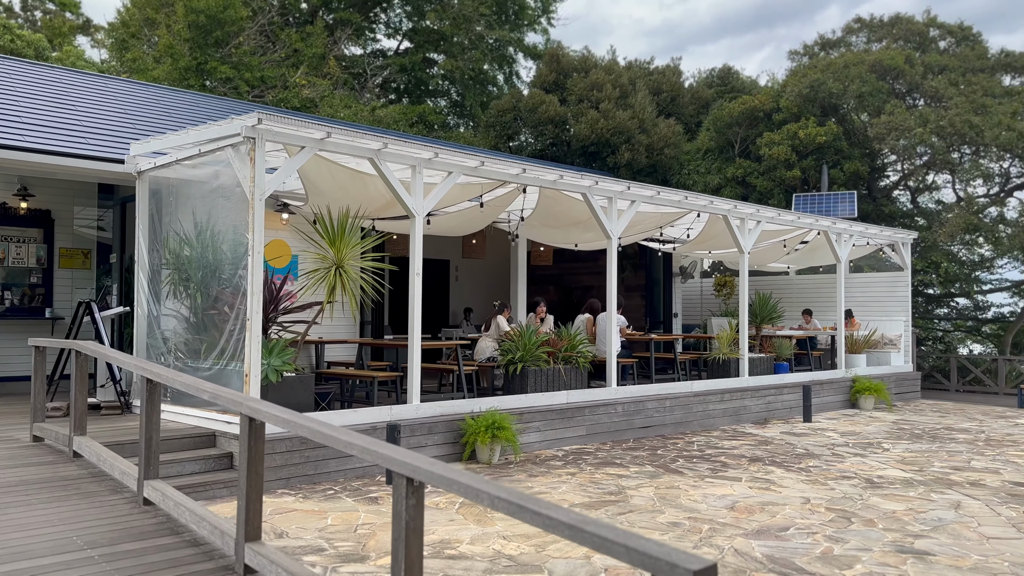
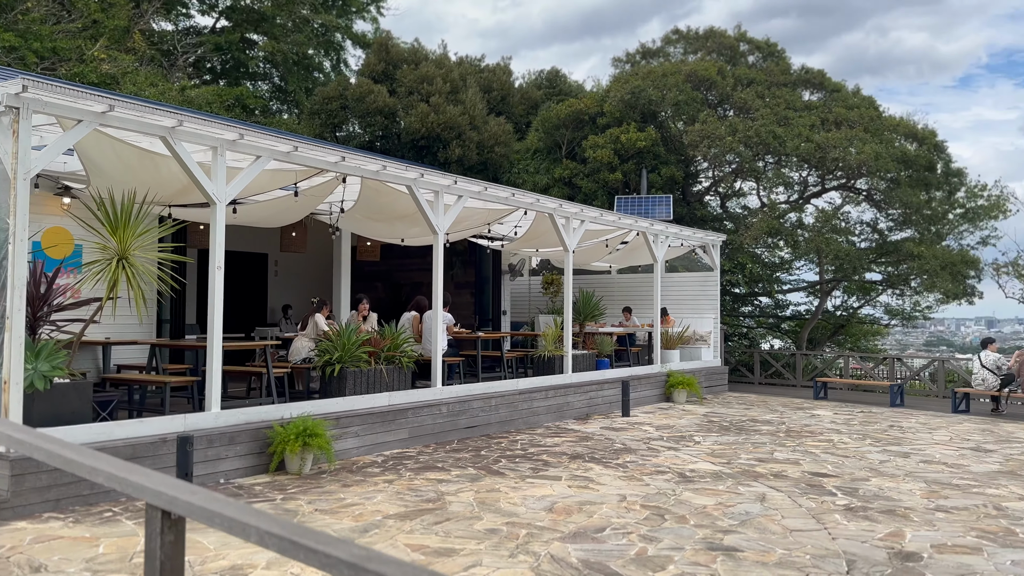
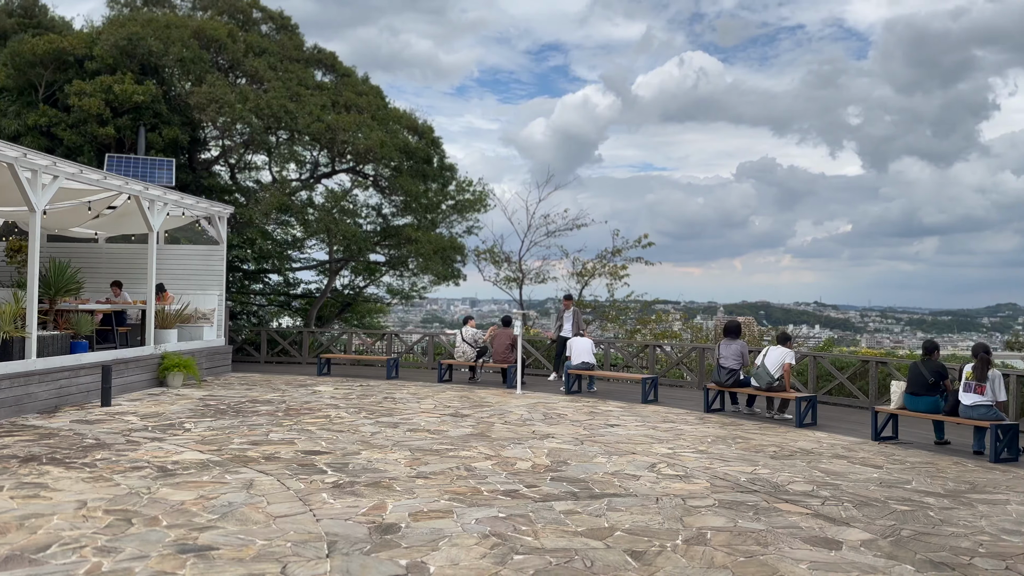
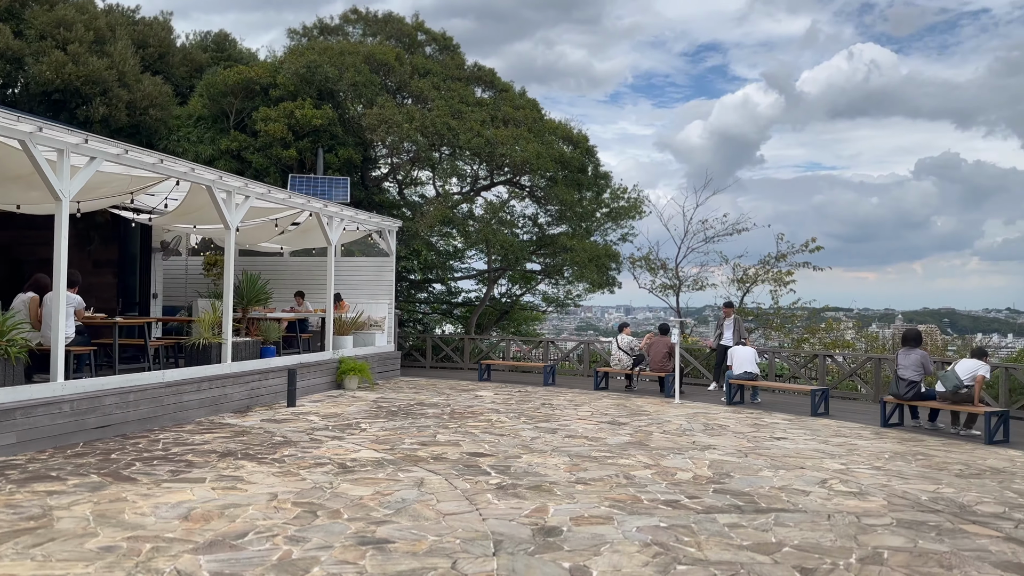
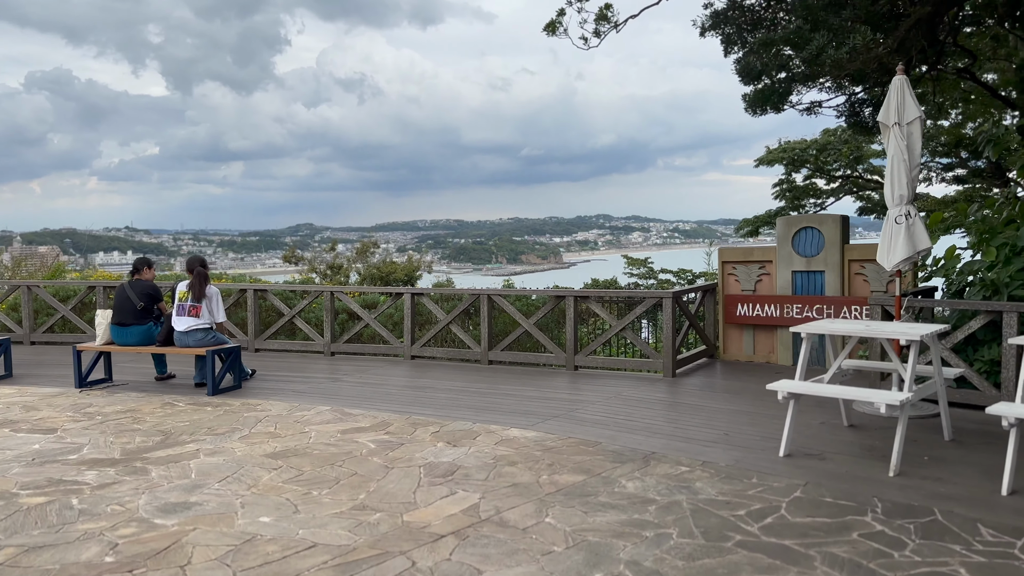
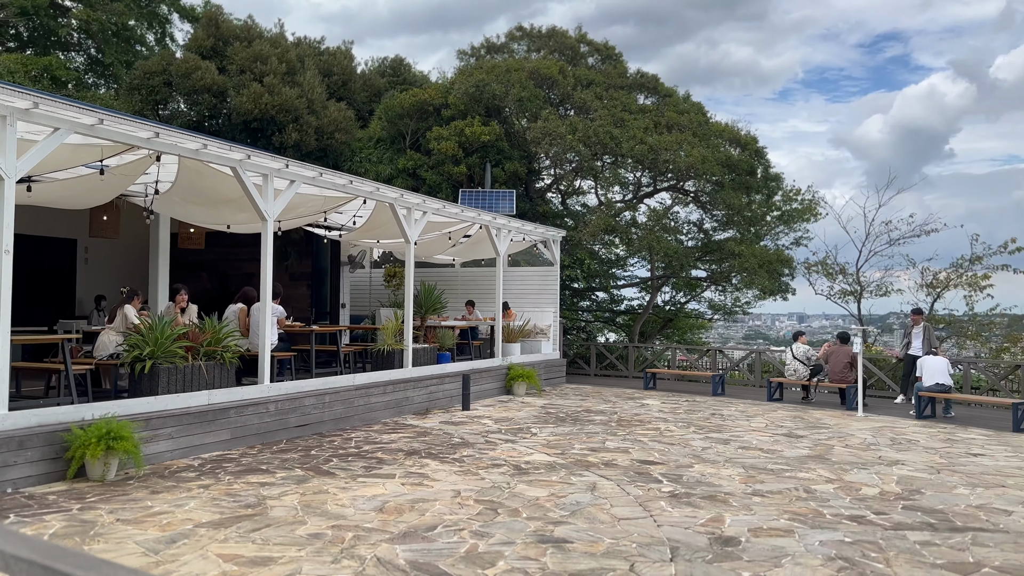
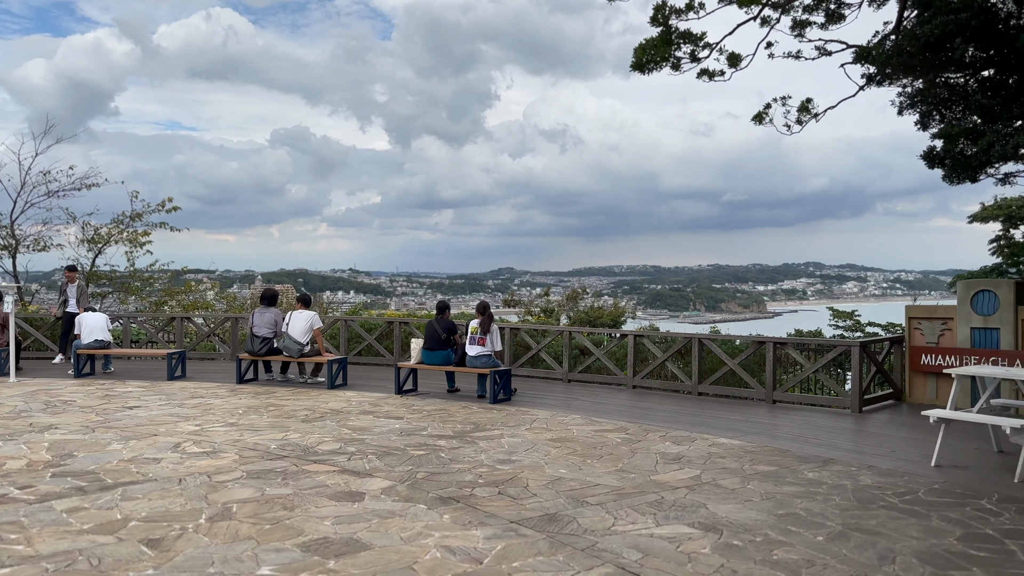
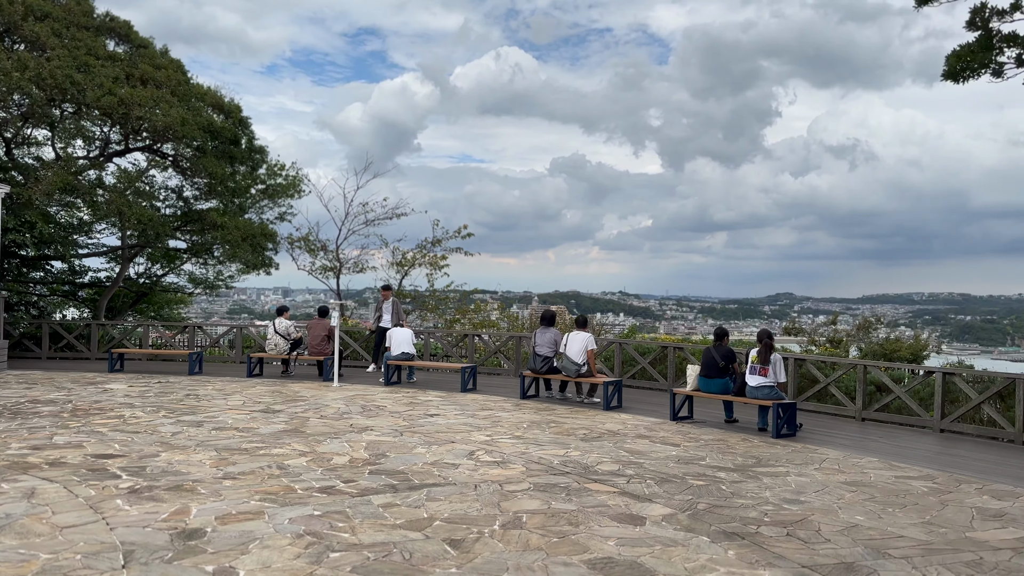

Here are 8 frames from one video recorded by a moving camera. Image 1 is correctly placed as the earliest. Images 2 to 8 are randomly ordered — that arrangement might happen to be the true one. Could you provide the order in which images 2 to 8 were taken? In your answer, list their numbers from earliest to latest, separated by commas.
2, 6, 4, 3, 8, 7, 5
